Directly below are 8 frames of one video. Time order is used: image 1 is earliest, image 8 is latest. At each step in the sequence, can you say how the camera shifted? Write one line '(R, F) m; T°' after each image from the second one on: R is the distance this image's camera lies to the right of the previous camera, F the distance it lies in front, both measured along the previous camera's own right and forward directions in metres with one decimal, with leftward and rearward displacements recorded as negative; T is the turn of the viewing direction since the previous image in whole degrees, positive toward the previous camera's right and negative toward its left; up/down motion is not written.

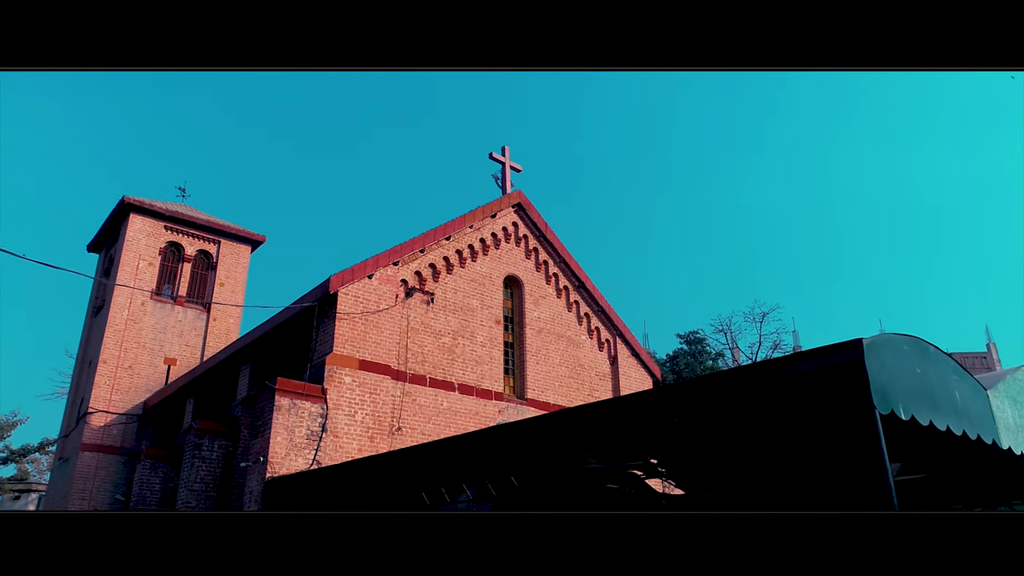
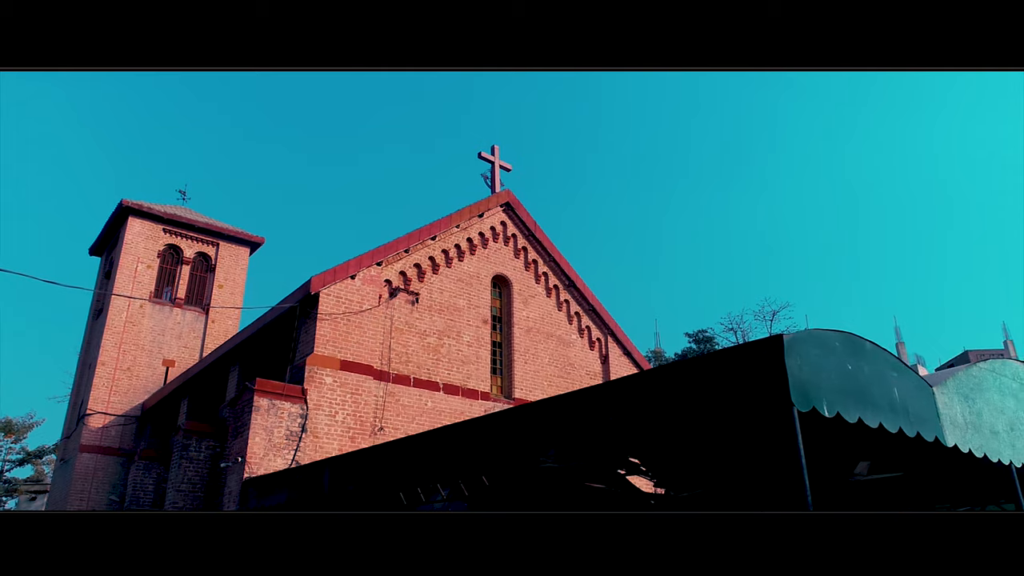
(+0.7, 0.0) m; -1°
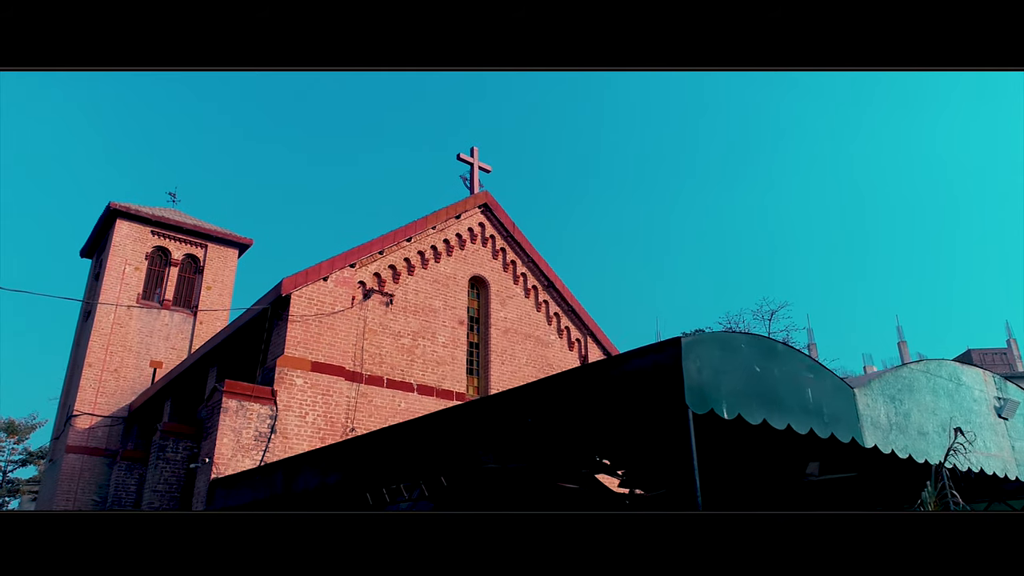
(+0.8, -0.1) m; -1°
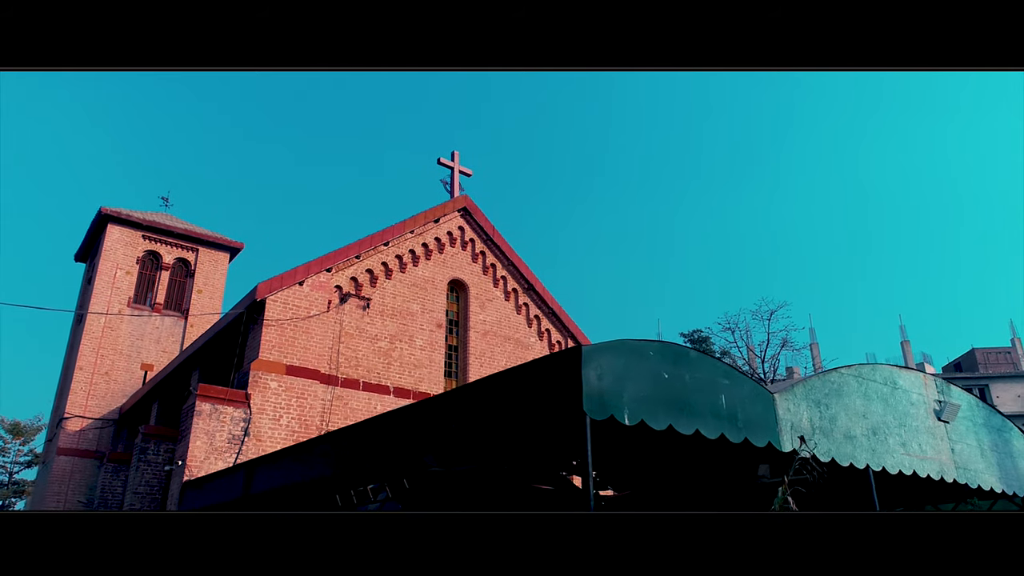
(+0.8, -0.2) m; -1°
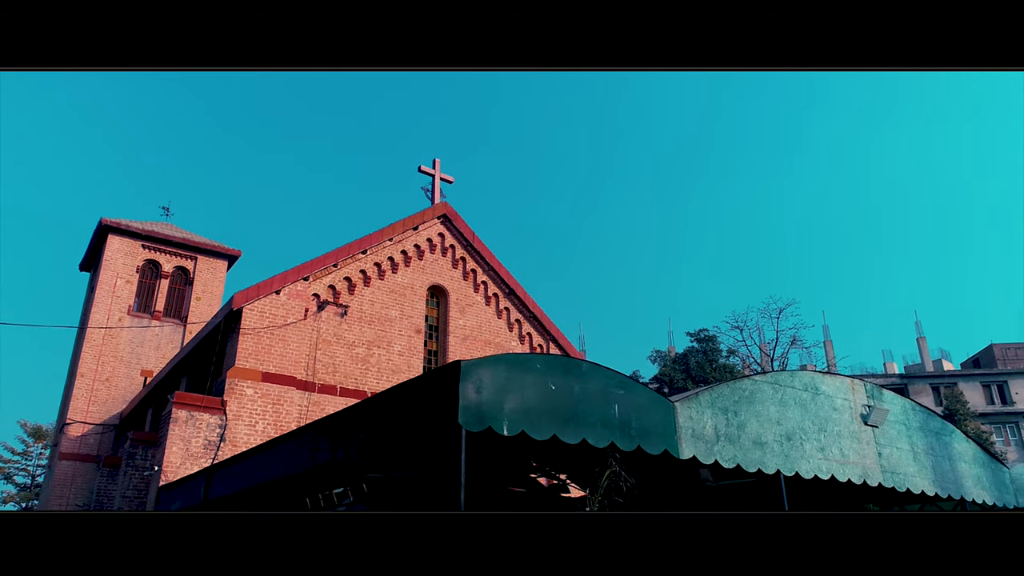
(+1.1, -0.2) m; -2°
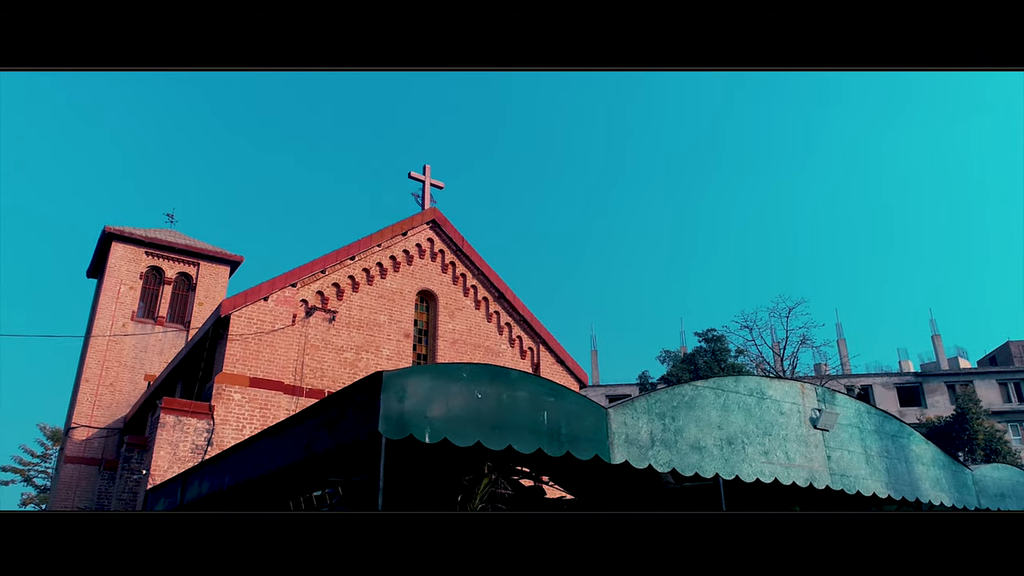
(+0.8, -0.2) m; -1°
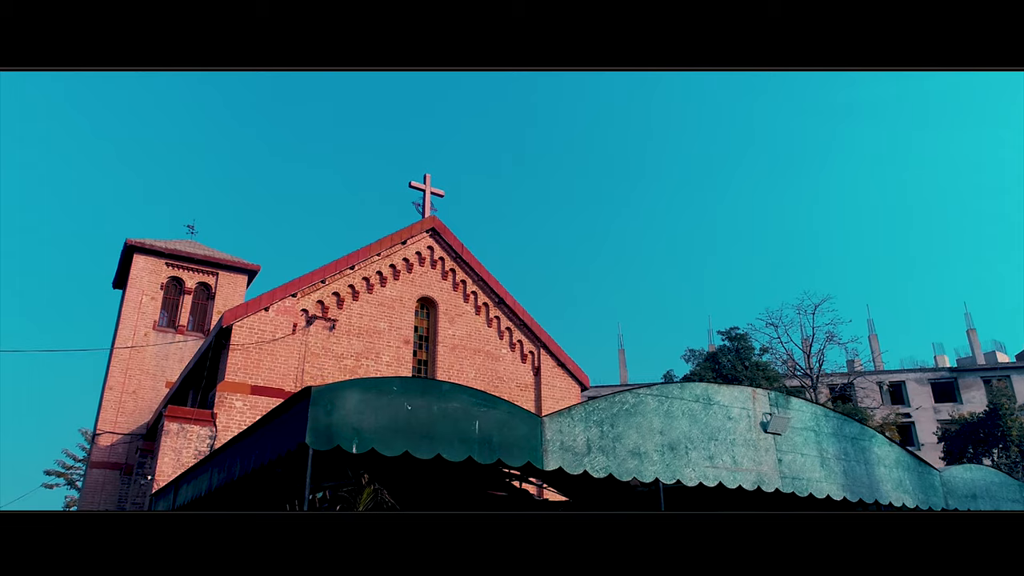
(+1.0, -0.3) m; -3°
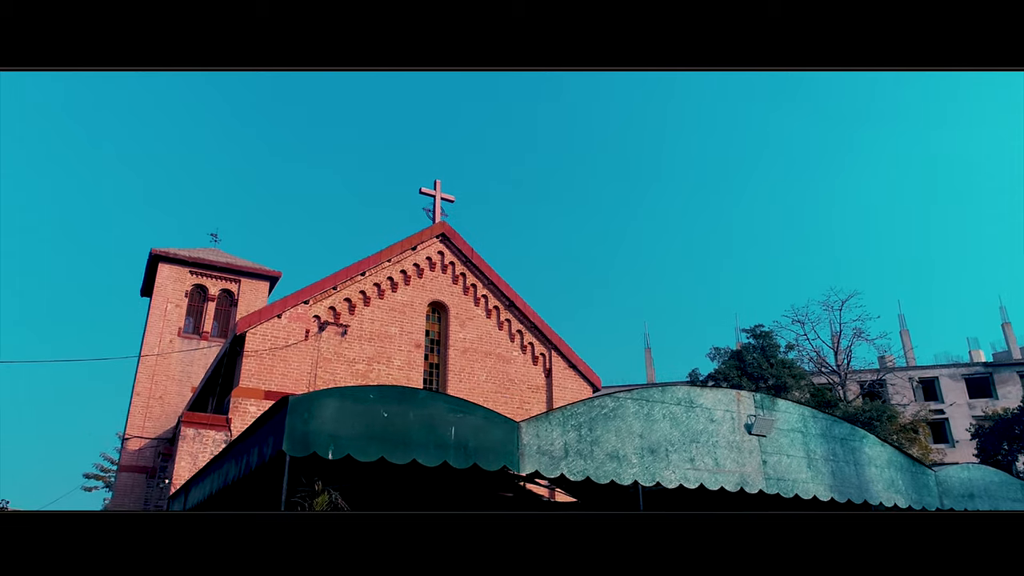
(+0.6, -0.2) m; -2°
